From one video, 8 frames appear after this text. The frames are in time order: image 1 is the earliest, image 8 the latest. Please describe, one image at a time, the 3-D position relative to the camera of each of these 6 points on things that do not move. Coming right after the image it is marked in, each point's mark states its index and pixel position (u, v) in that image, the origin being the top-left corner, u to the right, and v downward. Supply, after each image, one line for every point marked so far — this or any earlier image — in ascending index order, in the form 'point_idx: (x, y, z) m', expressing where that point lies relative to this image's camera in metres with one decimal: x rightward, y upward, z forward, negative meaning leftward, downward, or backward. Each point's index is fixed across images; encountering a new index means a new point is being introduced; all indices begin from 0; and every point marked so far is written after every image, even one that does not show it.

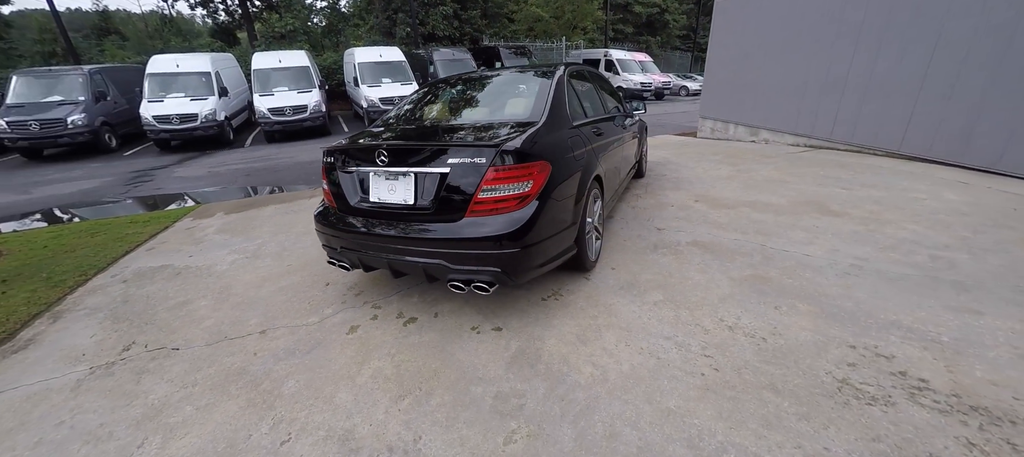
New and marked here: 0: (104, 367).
0: (-2.4, -0.8, +2.3) m
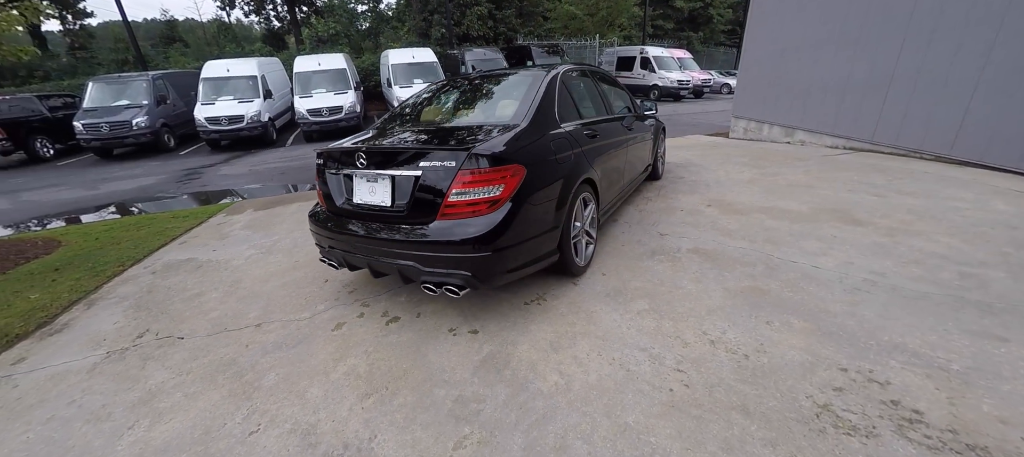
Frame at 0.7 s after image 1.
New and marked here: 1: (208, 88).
0: (-2.6, -0.8, +2.6) m
1: (-8.2, +3.8, +10.8) m
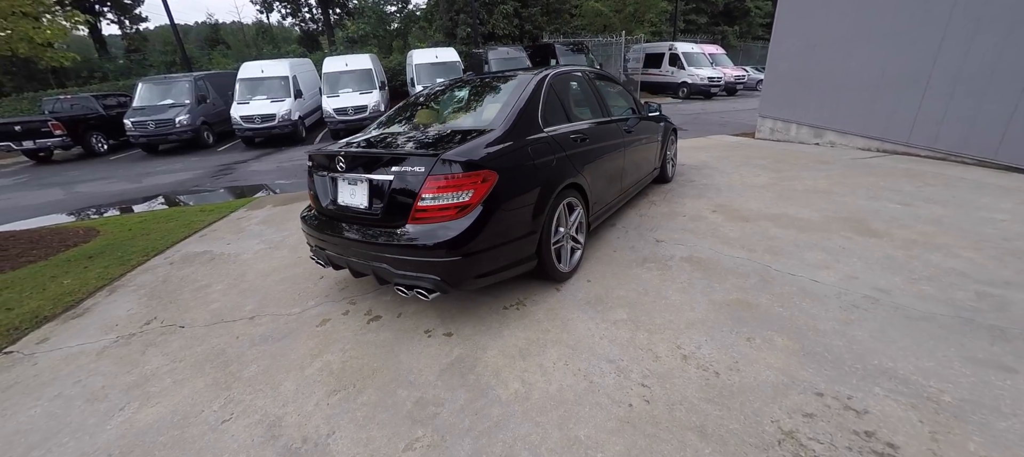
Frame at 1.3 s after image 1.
0: (-2.7, -0.8, +2.8) m
1: (-7.6, +4.0, +11.3) m
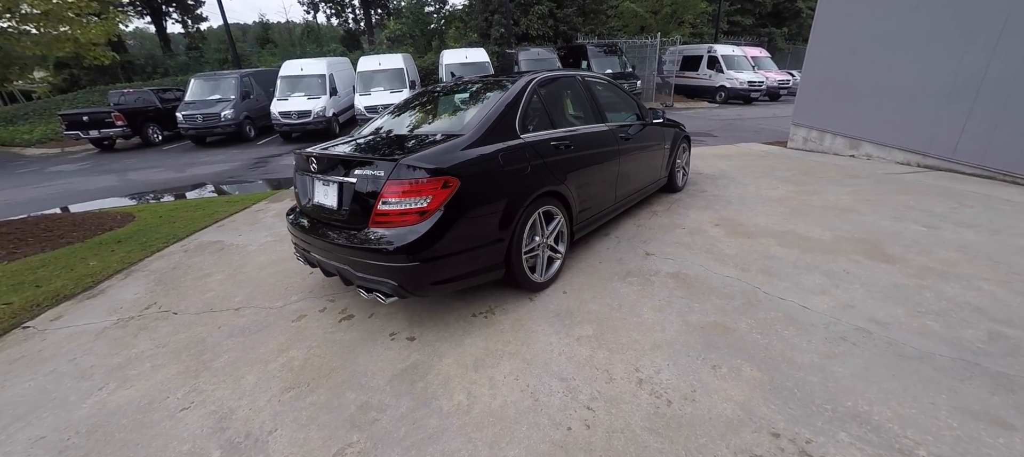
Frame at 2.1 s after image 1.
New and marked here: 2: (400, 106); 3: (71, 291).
0: (-2.9, -0.7, +3.0) m
1: (-6.9, +4.3, +11.9) m
2: (-0.9, +1.1, +3.5) m
3: (-3.9, -0.5, +3.5) m
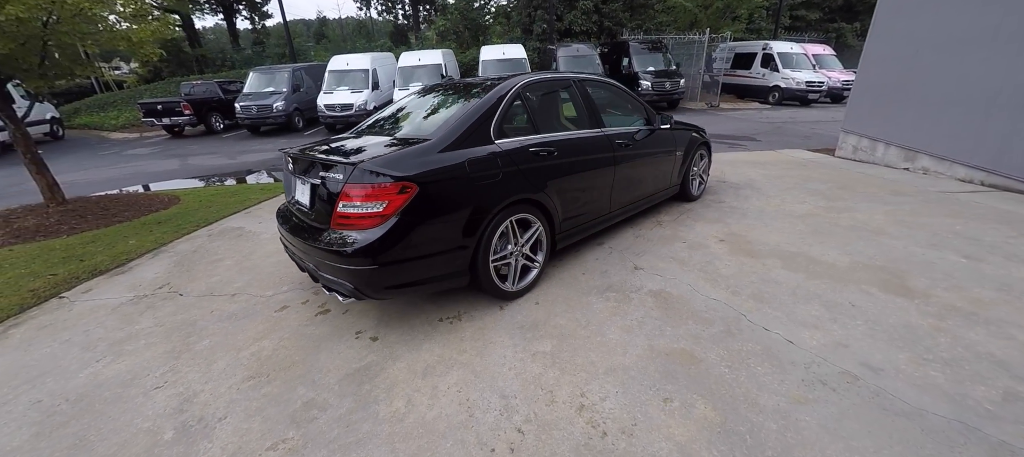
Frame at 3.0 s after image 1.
0: (-3.1, -0.6, +3.3) m
1: (-5.7, +4.7, +12.5) m
2: (-1.0, +1.1, +3.5) m
3: (-4.0, -0.4, +3.9) m
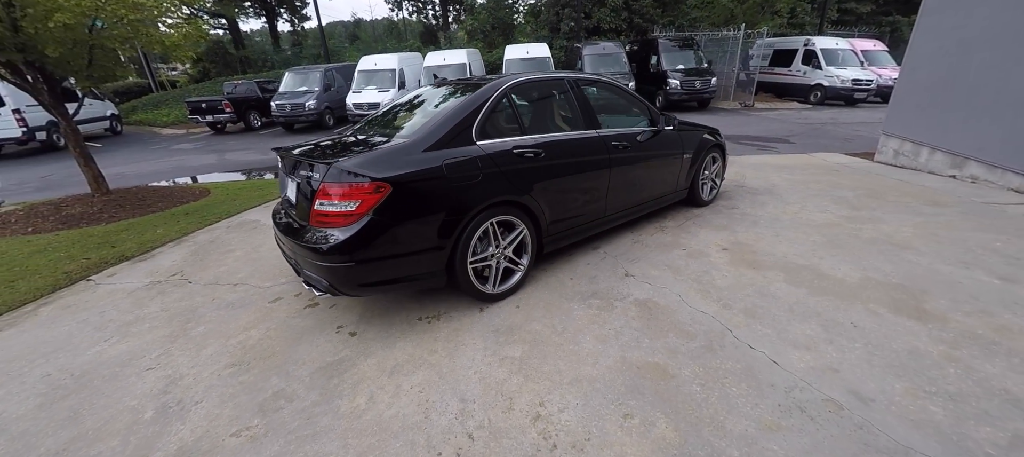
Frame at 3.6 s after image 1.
0: (-3.2, -0.5, +3.5) m
1: (-4.9, +4.9, +12.9) m
2: (-1.0, +1.1, +3.5) m
3: (-4.0, -0.3, +4.2) m
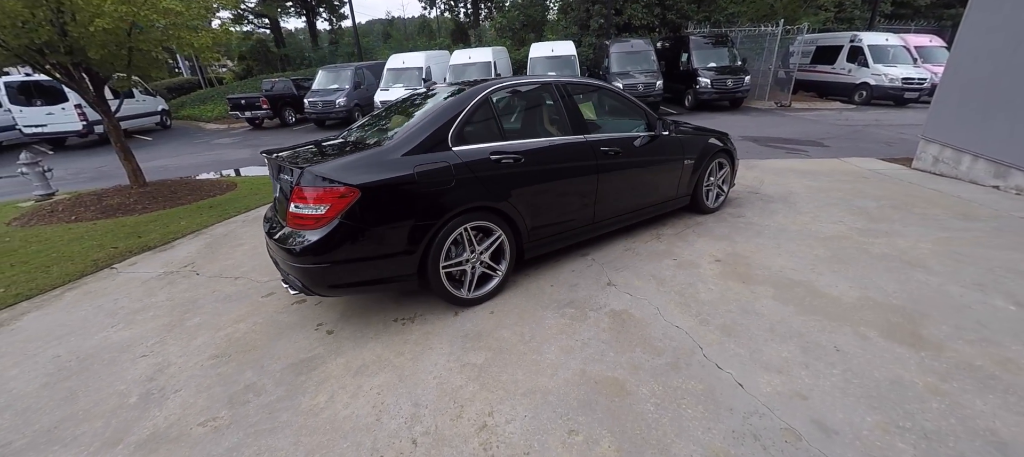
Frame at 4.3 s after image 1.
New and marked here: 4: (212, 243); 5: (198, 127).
0: (-3.3, -0.4, +3.7) m
1: (-4.1, +5.0, +13.2) m
2: (-1.0, +1.1, +3.6) m
3: (-4.0, -0.2, +4.5) m
4: (-3.3, -0.2, +4.4) m
5: (-11.5, +3.7, +14.5) m
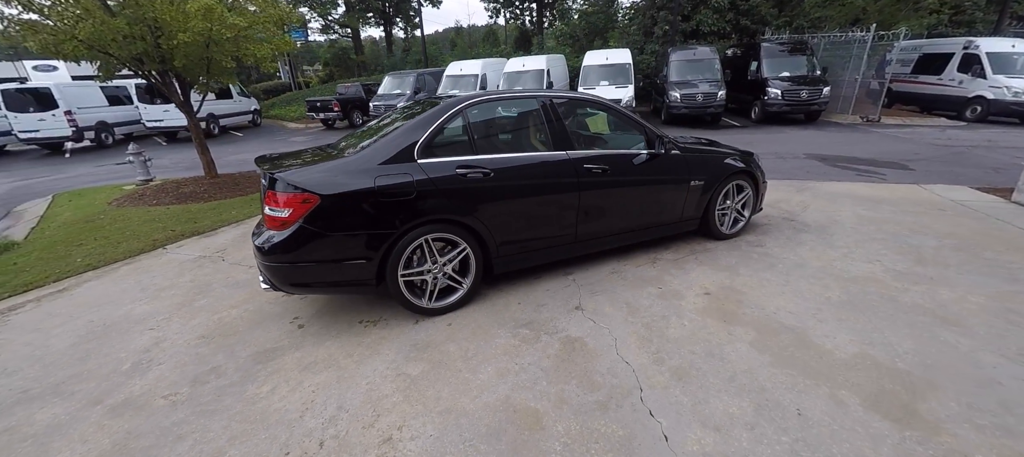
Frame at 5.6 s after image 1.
0: (-3.3, -0.3, +4.2) m
1: (-2.2, +5.0, +13.7) m
2: (-1.0, +1.1, +3.7) m
3: (-3.9, 0.0, +5.1) m
4: (-3.2, -0.1, +4.8) m
5: (-9.4, +4.2, +16.2) m
